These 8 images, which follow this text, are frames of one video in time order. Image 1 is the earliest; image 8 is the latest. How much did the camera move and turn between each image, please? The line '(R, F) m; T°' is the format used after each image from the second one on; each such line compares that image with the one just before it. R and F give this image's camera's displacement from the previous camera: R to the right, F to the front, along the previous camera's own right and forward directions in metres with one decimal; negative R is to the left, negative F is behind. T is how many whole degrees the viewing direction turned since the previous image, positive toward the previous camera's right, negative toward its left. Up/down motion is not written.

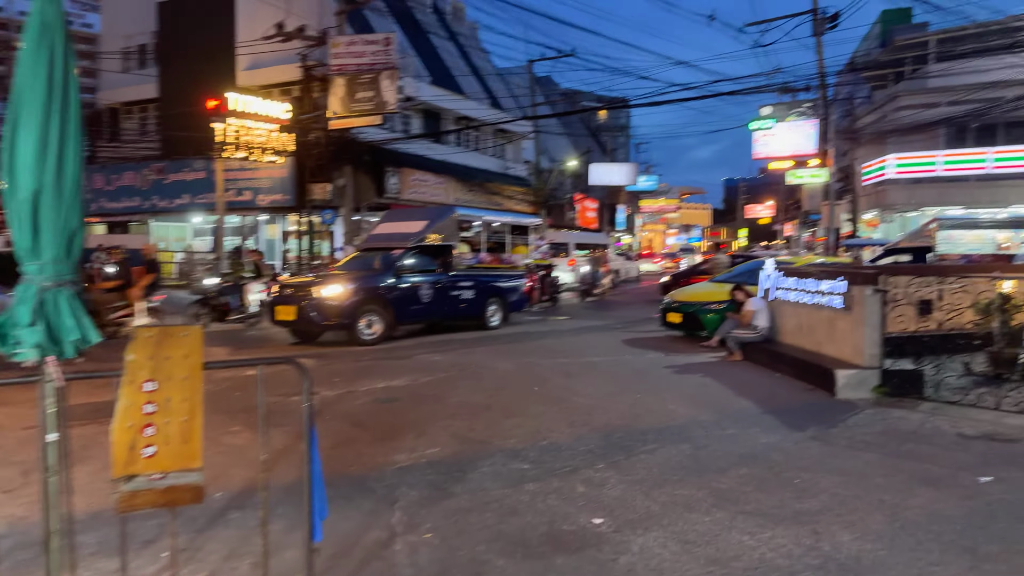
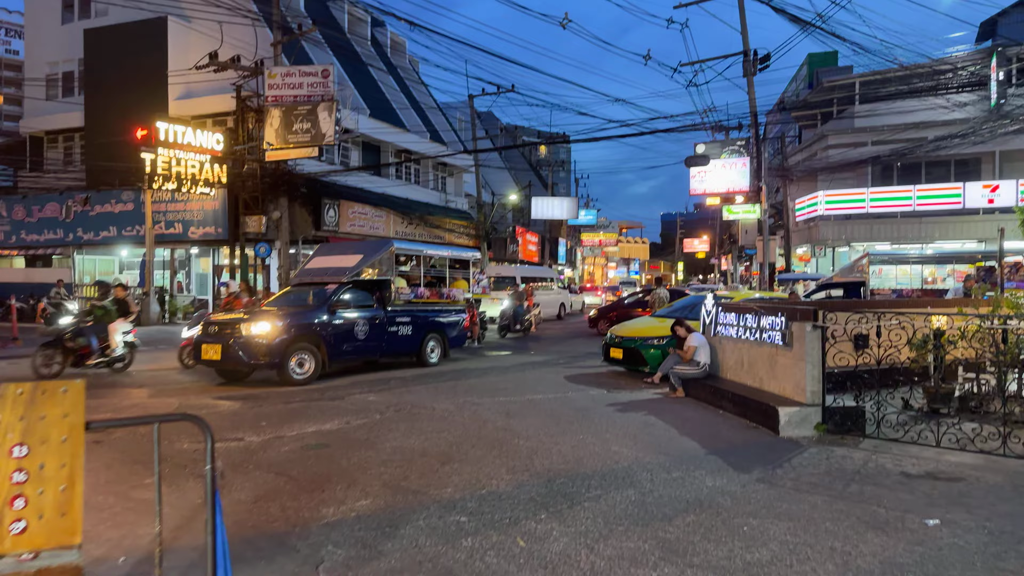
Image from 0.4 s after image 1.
(0.0, +0.2) m; +4°
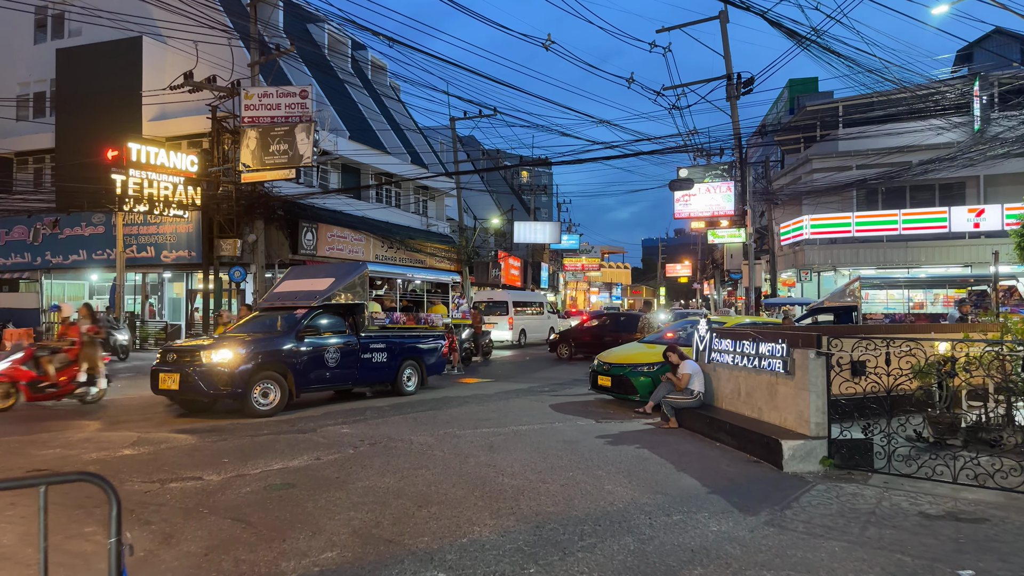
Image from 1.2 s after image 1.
(0.0, +0.5) m; +1°
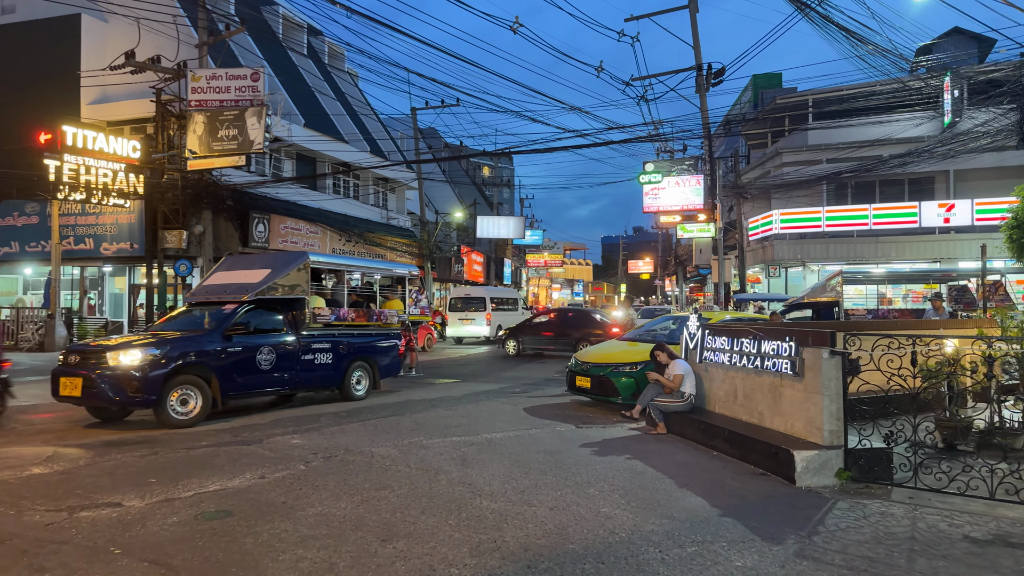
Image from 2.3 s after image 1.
(-0.1, +0.9) m; +3°
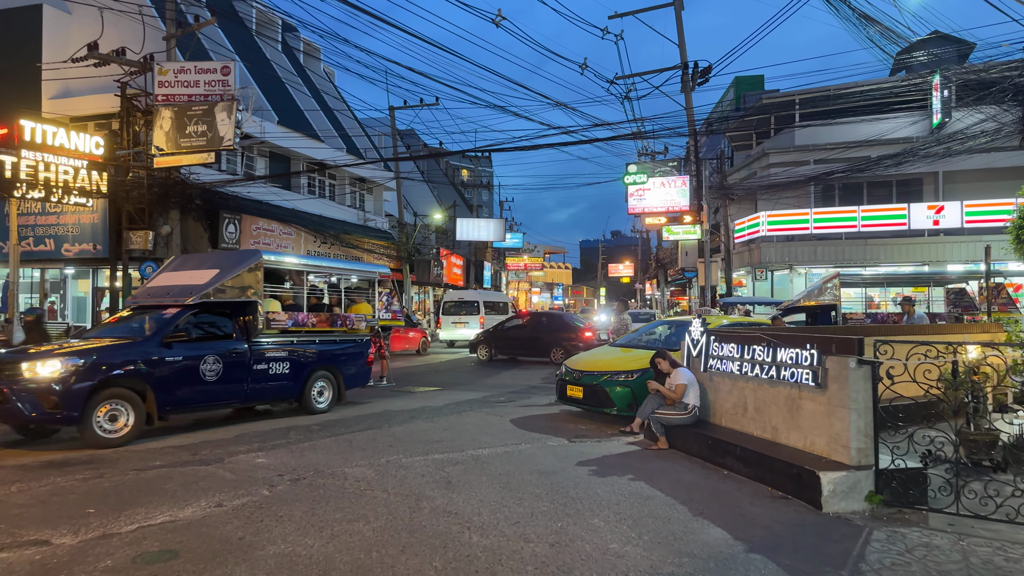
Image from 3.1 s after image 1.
(-0.1, +0.7) m; +2°
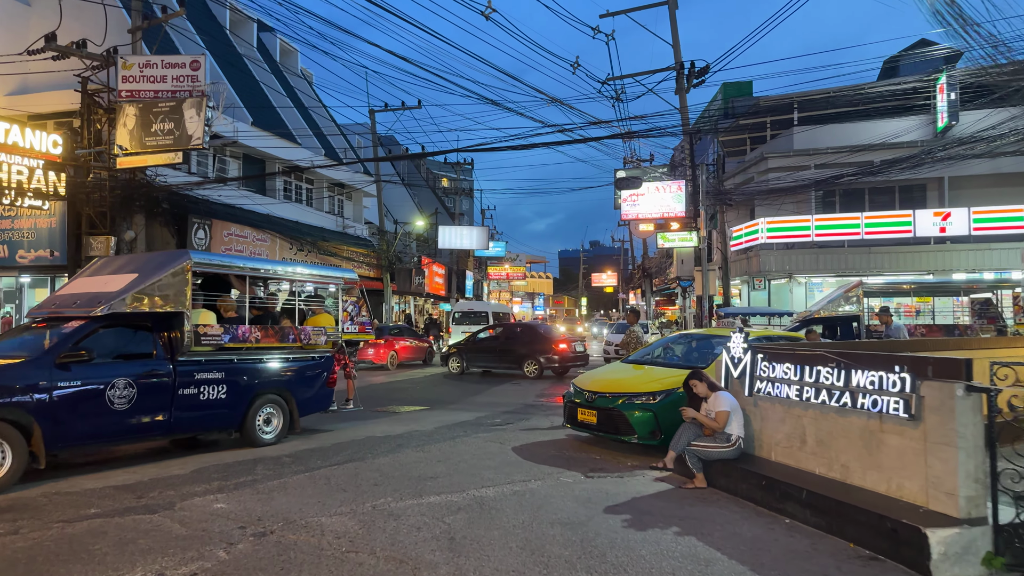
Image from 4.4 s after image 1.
(-0.2, +1.1) m; +2°
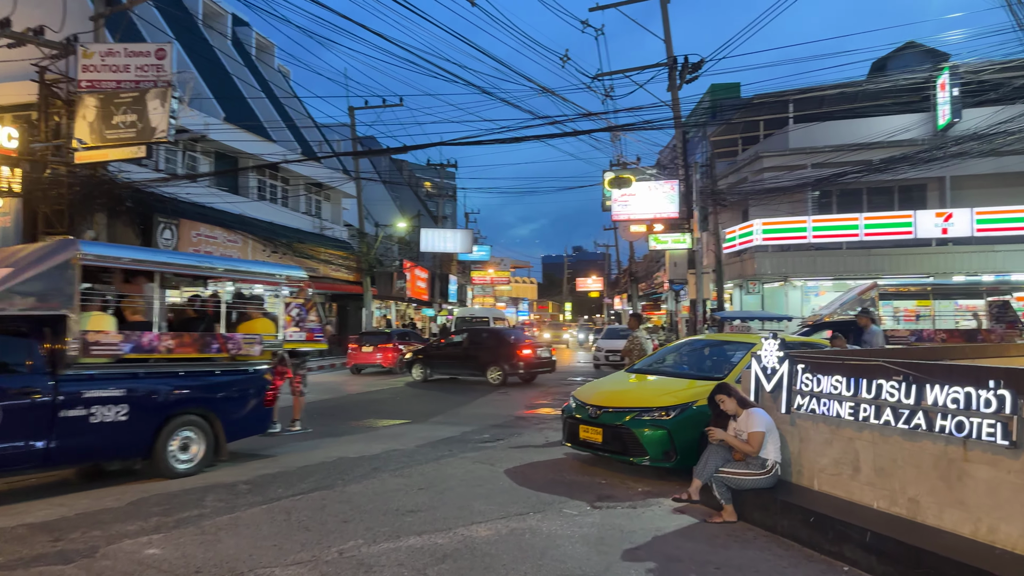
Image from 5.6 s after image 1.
(-0.1, +0.9) m; +1°
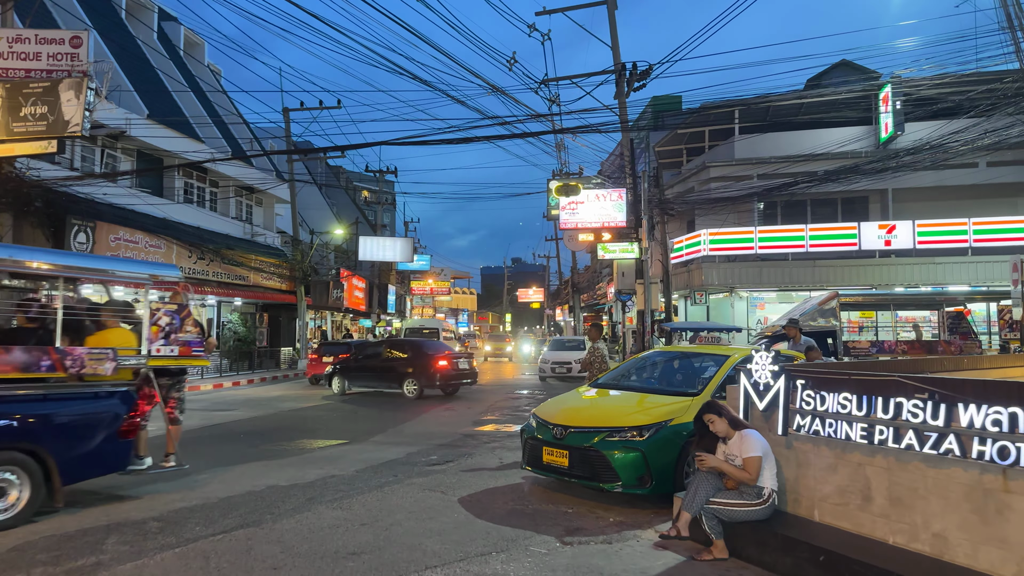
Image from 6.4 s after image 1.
(-0.1, +0.7) m; +5°
